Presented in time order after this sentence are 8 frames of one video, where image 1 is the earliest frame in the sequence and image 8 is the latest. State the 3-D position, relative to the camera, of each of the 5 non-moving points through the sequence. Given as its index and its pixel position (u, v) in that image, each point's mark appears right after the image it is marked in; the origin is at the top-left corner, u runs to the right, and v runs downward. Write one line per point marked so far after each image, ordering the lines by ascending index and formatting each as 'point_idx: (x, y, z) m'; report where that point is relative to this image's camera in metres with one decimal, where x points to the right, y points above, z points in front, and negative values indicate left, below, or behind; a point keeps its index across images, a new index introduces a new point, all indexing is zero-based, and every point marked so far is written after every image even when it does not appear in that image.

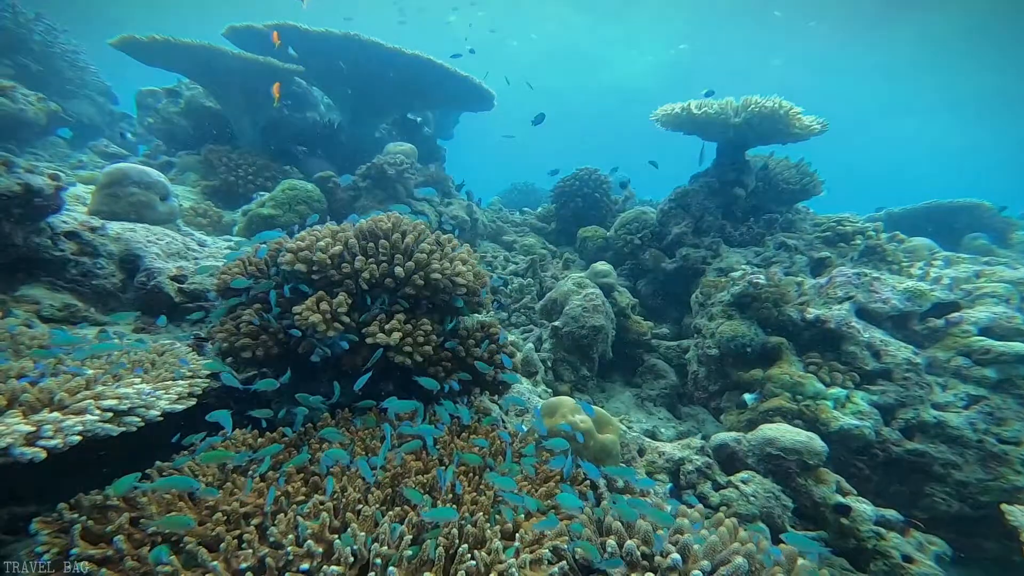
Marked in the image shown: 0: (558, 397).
0: (+0.5, -1.2, +5.7) m
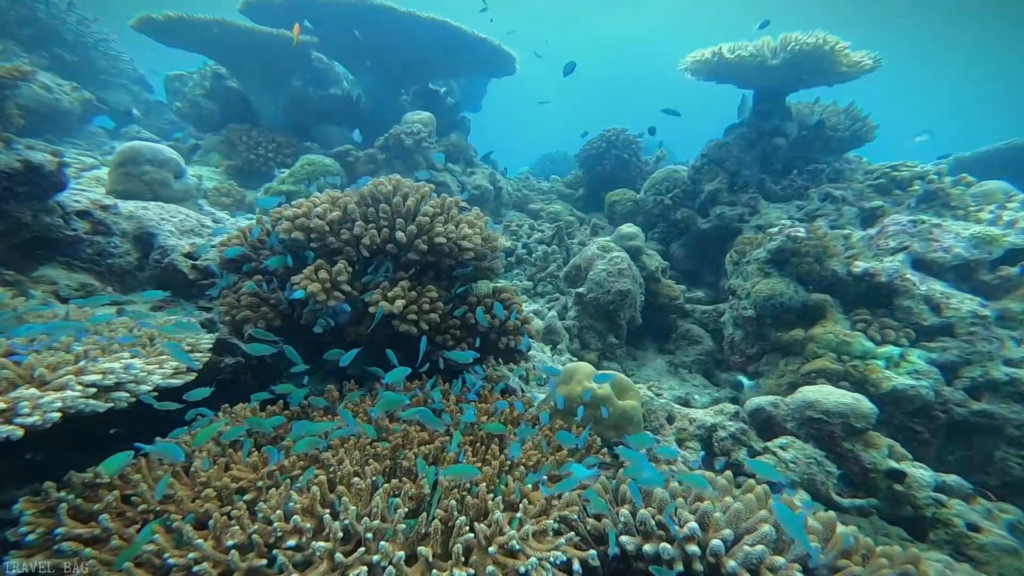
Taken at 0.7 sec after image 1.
0: (+0.6, -0.8, +5.4) m
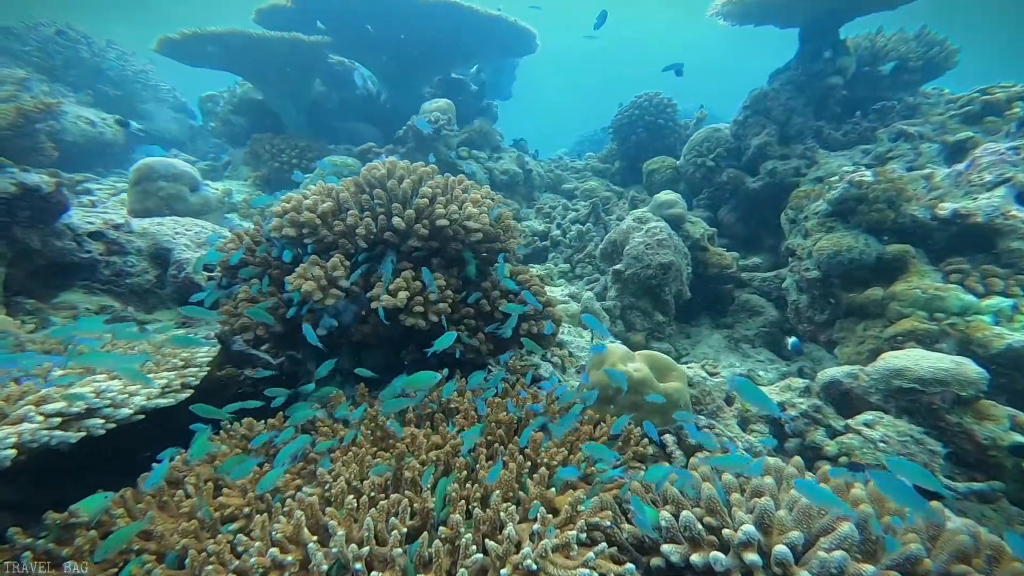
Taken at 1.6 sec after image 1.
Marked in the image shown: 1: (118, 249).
0: (+0.9, -0.6, +4.8) m
1: (-4.4, +0.4, +5.6) m
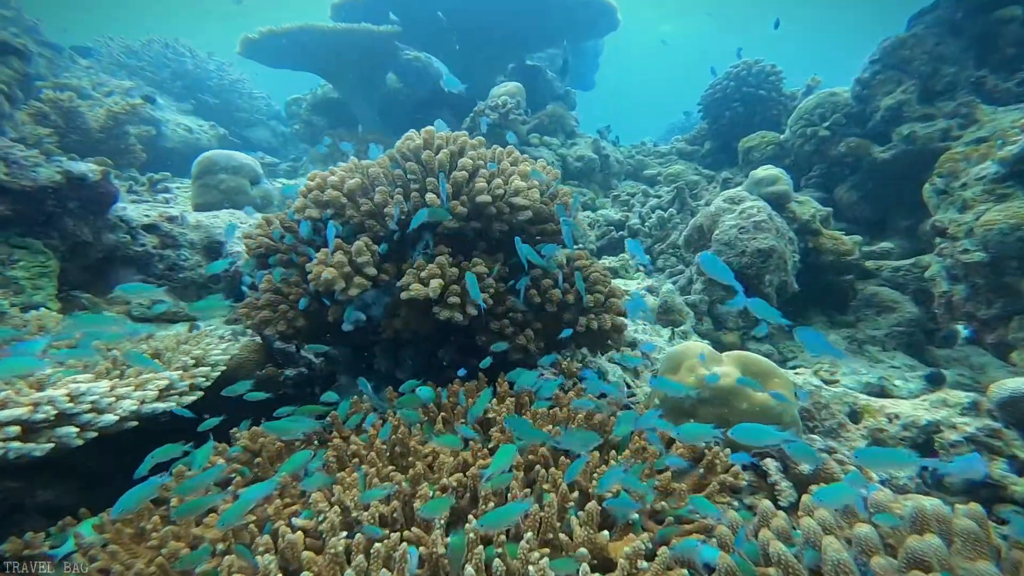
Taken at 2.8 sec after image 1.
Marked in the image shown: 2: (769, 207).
0: (+1.3, -0.5, +3.9) m
1: (-3.8, +0.5, +5.5) m
2: (+3.4, +1.1, +6.5) m
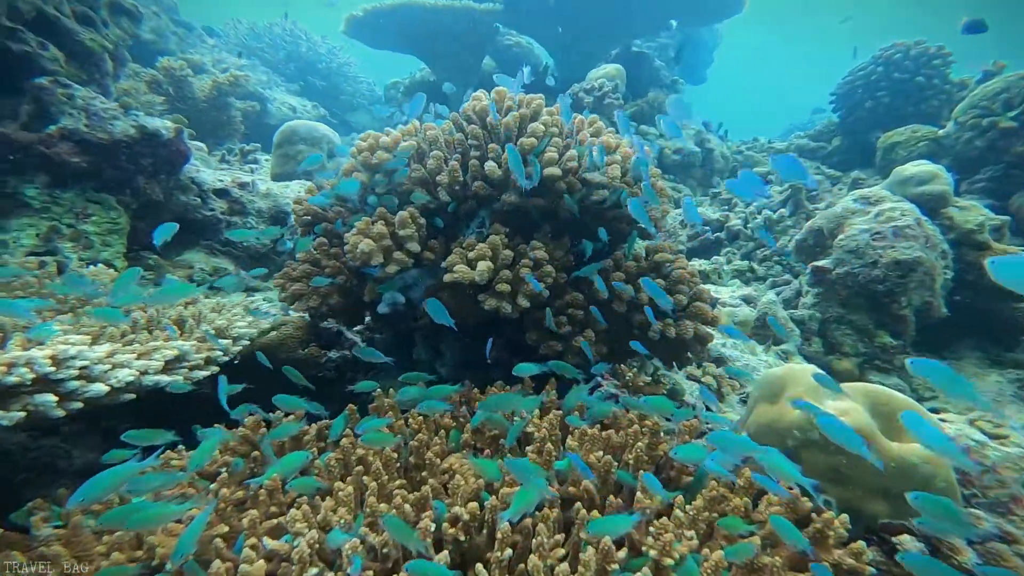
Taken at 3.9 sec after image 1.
0: (+1.7, -0.5, +3.0) m
1: (-3.0, +0.9, +5.5) m
2: (+4.2, +0.8, +5.2) m
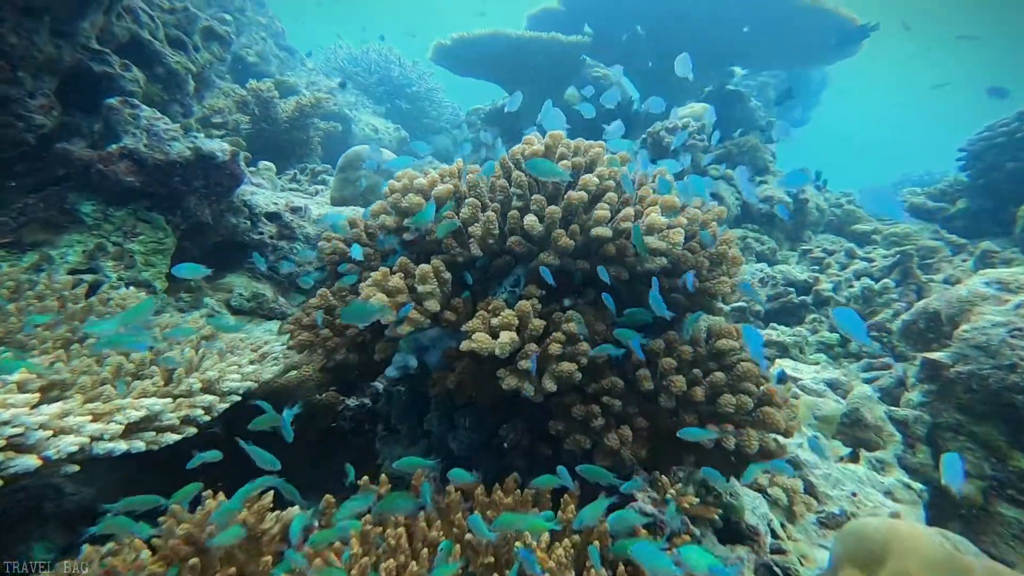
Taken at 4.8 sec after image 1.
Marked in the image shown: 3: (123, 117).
0: (+1.7, -1.1, +2.2) m
1: (-2.4, +0.6, +5.4) m
2: (+4.7, -0.1, +4.1) m
3: (-3.4, +1.5, +4.3) m
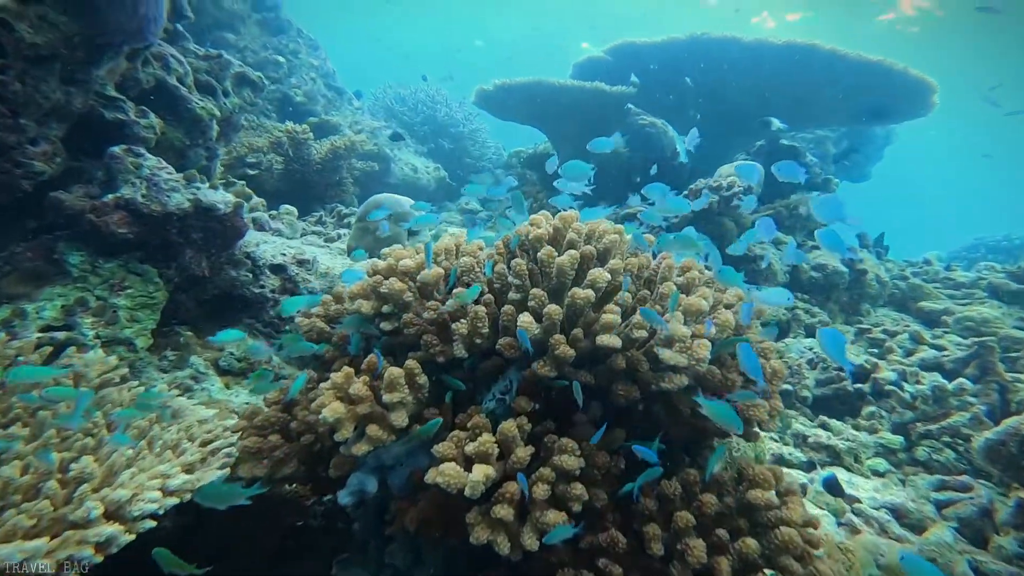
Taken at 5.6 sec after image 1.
0: (+1.5, -1.7, +1.5) m
1: (-2.3, 0.0, +5.1) m
2: (+4.6, -1.1, +3.2) m
3: (-3.2, +1.0, +4.1) m
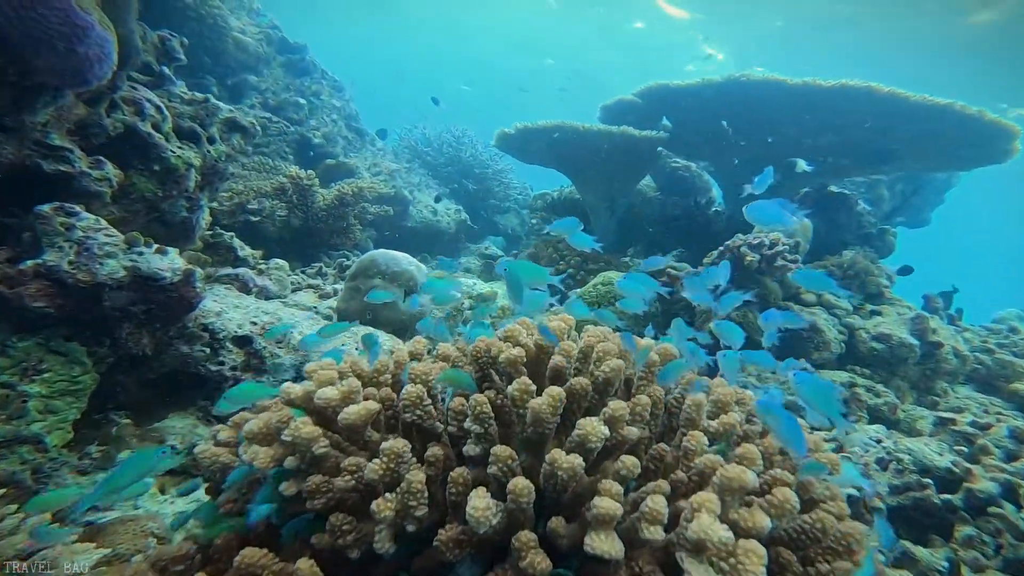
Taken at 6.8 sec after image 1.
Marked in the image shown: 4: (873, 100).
0: (+1.2, -2.2, +0.4) m
1: (-2.3, -0.7, +4.4) m
2: (+4.5, -1.8, +2.0) m
3: (-3.3, +0.4, +3.6) m
4: (+7.9, +4.0, +10.9) m
